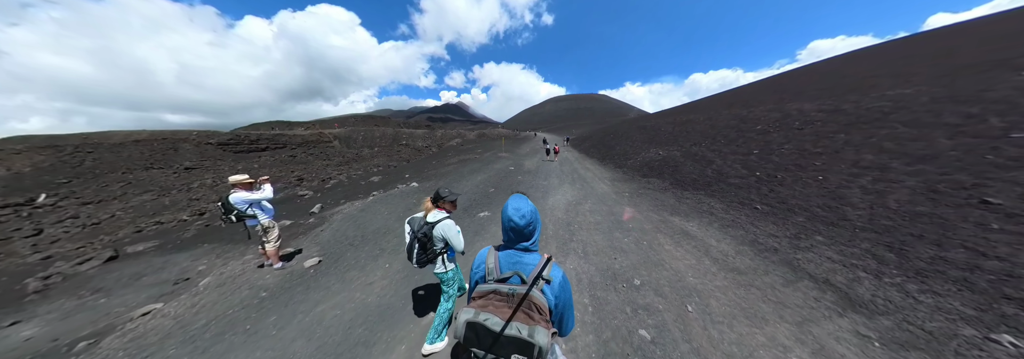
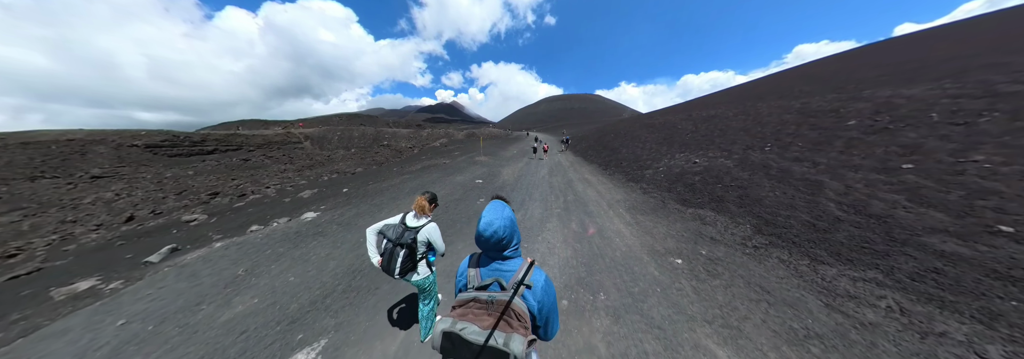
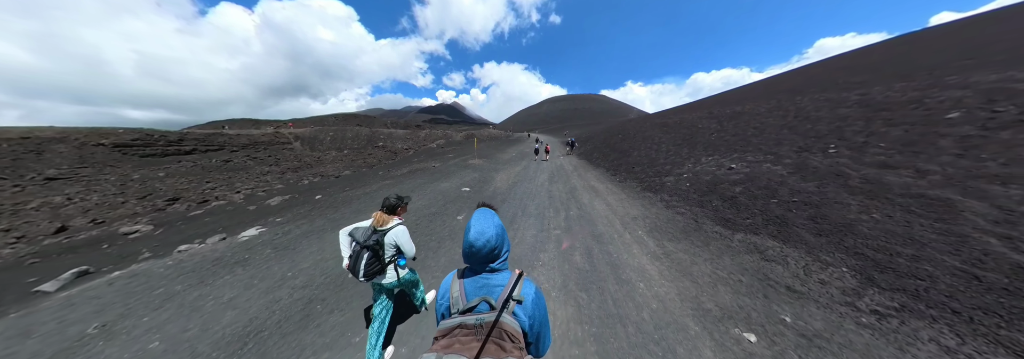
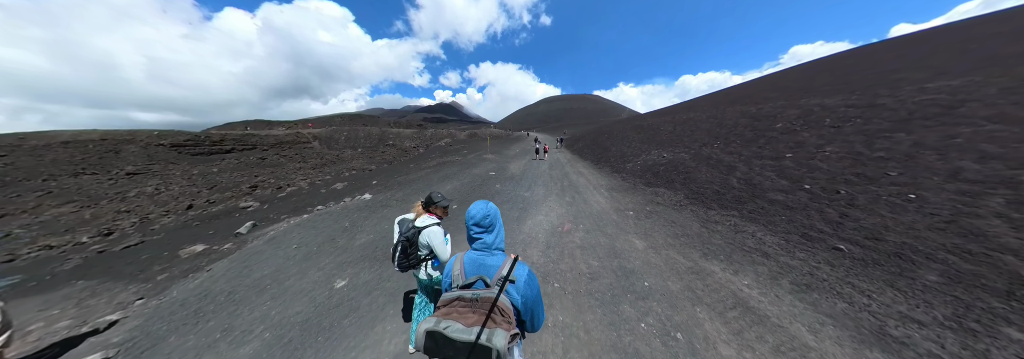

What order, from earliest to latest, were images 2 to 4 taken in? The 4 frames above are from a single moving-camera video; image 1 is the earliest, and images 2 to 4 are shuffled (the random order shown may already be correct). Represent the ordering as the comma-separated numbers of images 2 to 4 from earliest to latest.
4, 2, 3
